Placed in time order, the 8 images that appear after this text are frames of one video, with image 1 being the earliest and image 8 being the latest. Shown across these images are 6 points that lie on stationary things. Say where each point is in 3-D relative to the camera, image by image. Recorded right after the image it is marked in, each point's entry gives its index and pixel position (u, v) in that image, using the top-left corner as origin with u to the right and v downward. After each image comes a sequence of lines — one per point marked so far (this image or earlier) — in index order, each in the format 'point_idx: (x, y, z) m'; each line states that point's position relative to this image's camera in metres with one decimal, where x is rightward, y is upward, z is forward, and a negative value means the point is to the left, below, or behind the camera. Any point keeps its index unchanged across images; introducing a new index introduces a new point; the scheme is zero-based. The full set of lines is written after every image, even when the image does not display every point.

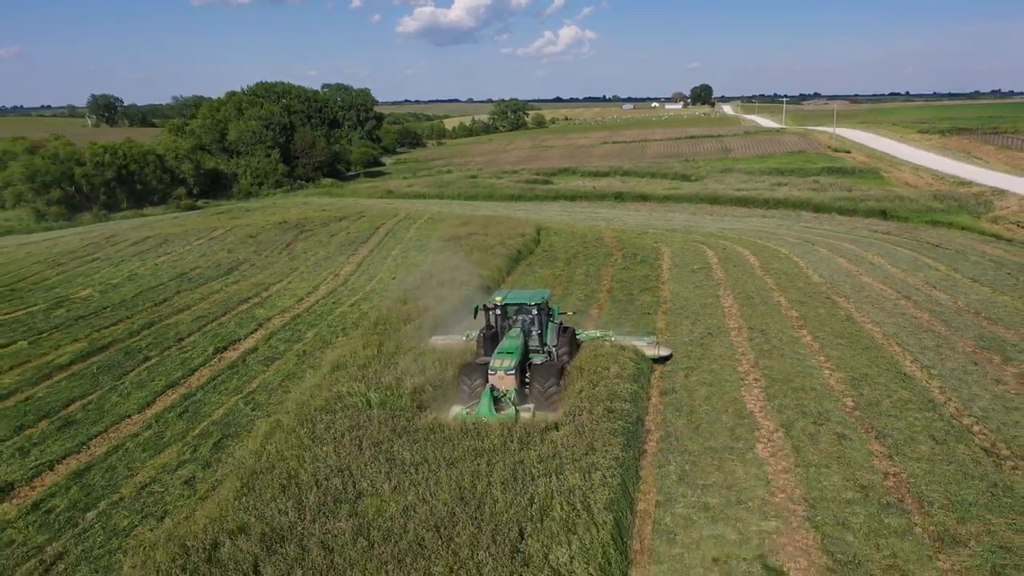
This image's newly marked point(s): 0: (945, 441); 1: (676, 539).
0: (+6.9, -2.4, +9.1) m
1: (+2.1, -3.1, +7.1) m
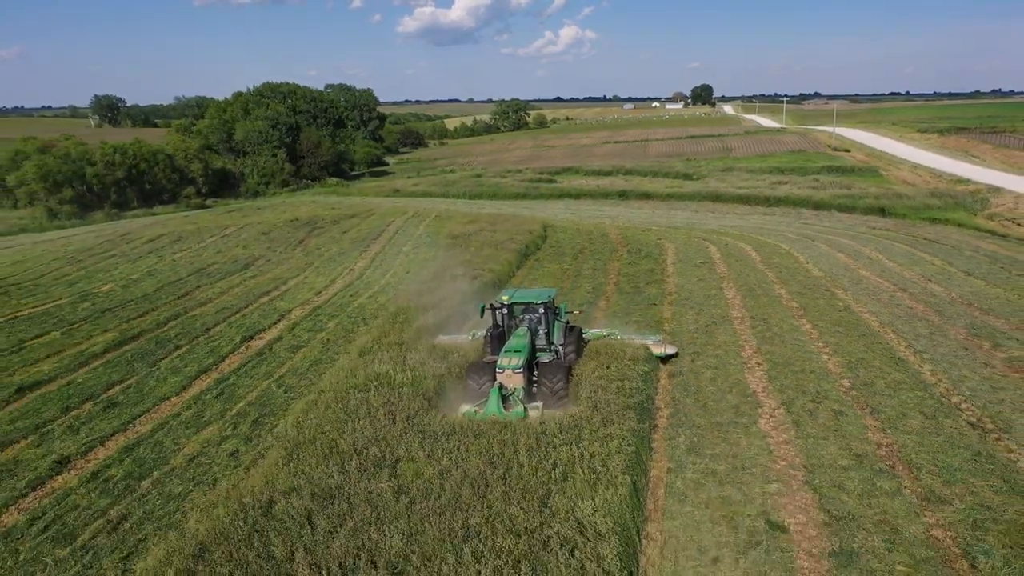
0: (+7.3, -2.2, +9.8) m
1: (+2.4, -2.9, +7.8) m
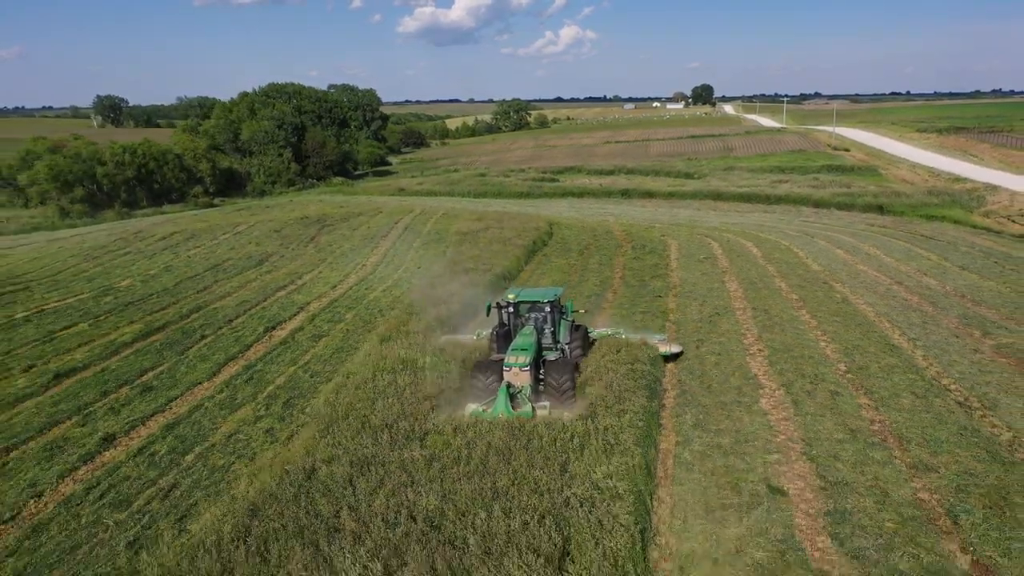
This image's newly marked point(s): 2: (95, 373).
0: (+7.6, -2.0, +10.5) m
1: (+2.7, -2.7, +8.5) m
2: (-10.2, -2.1, +13.9) m
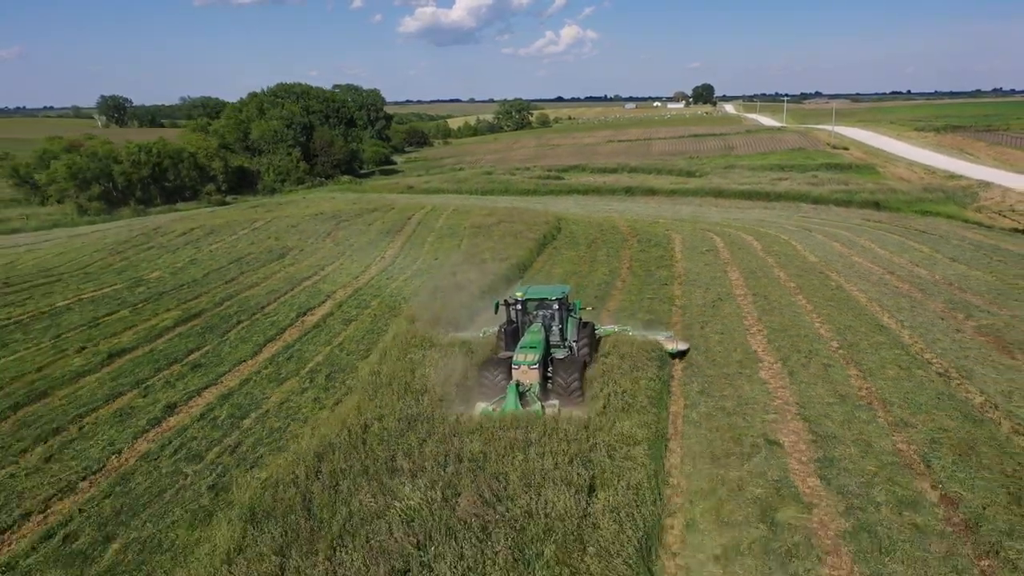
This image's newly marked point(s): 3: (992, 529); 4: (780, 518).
0: (+8.1, -1.6, +11.6) m
1: (+3.2, -2.3, +9.6) m
2: (-9.7, -1.7, +15.1) m
3: (+5.9, -3.0, +7.0) m
4: (+3.4, -3.0, +7.3) m
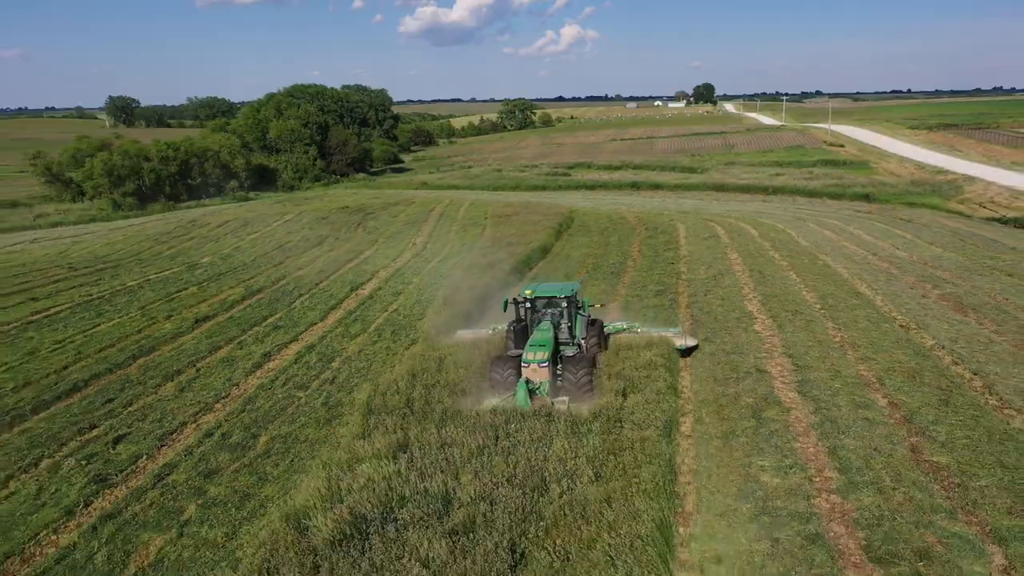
0: (+9.0, -0.8, +14.0) m
1: (+4.1, -1.6, +12.0) m
2: (-8.8, -0.9, +17.5) m
3: (+6.8, -2.2, +9.4) m
4: (+4.3, -2.2, +9.8) m
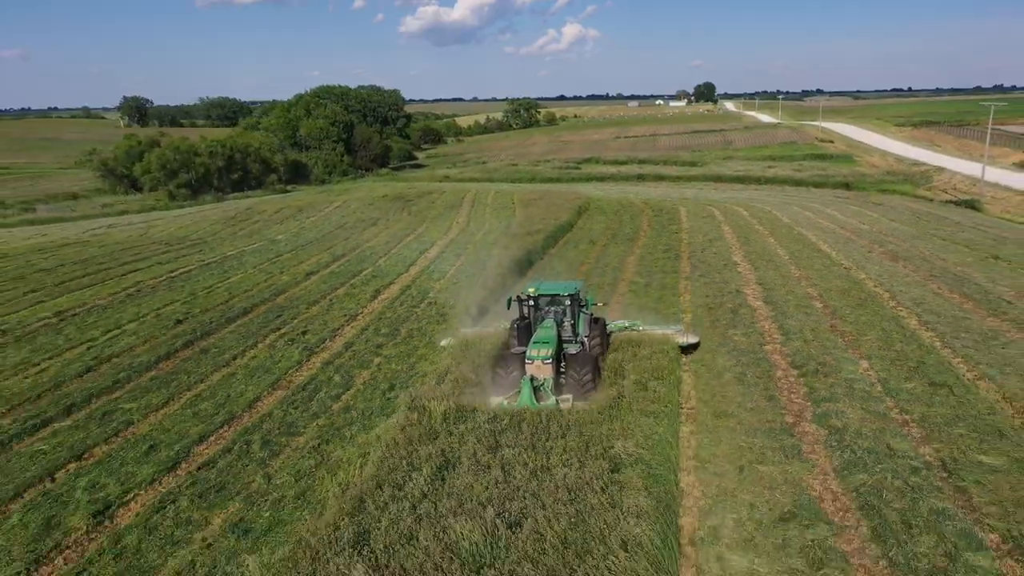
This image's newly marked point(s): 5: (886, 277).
0: (+10.5, +0.7, +19.0) m
1: (+5.6, 0.0, +17.0) m
2: (-7.2, +0.6, +22.5) m
3: (+8.4, -0.6, +14.4) m
4: (+5.9, -0.6, +14.7) m
5: (+11.5, +0.3, +17.5) m
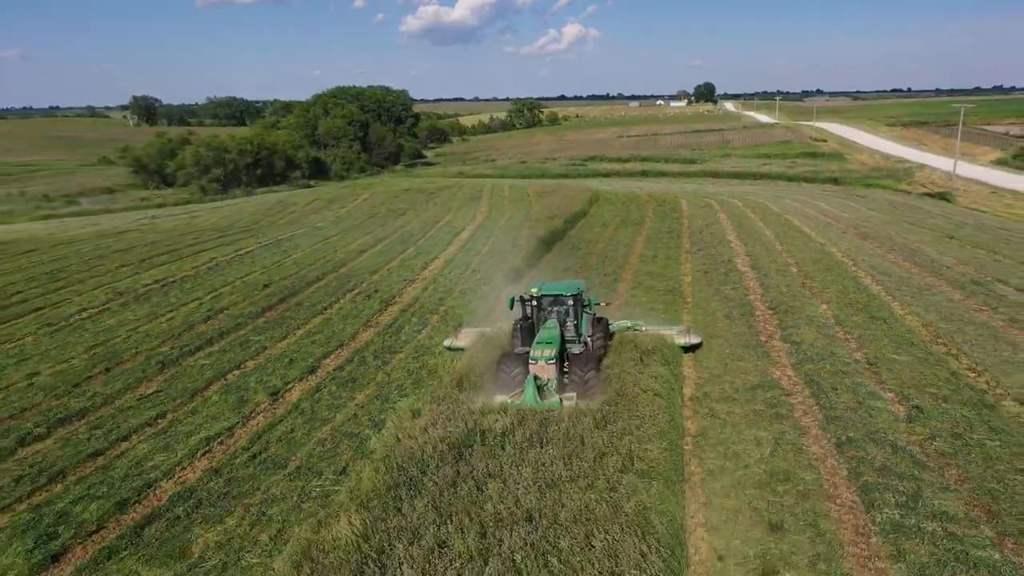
0: (+11.6, +1.8, +22.4) m
1: (+6.7, +1.1, +20.5) m
2: (-6.1, +1.7, +26.0) m
3: (+9.5, +0.4, +17.9) m
4: (+7.0, +0.4, +18.2) m
5: (+12.6, +1.4, +21.0) m
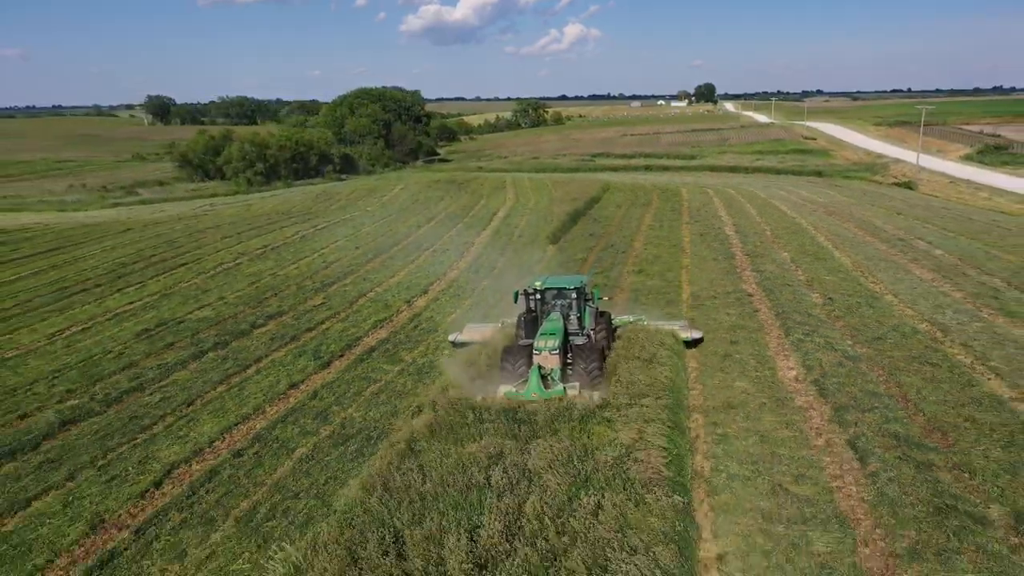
0: (+13.3, +3.5, +28.1) m
1: (+8.4, +2.8, +26.2) m
2: (-4.4, +3.4, +31.7) m
3: (+11.2, +2.2, +23.5) m
4: (+8.7, +2.2, +23.9) m
5: (+14.3, +3.1, +26.7) m
